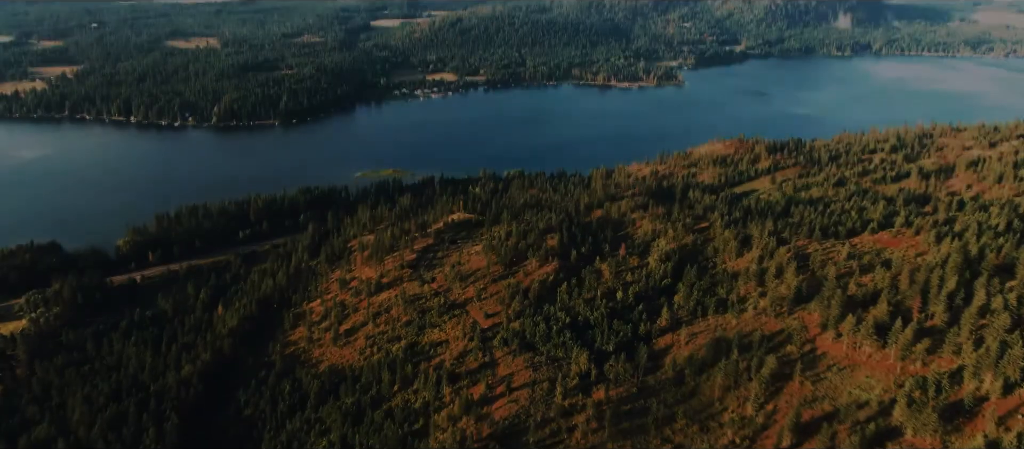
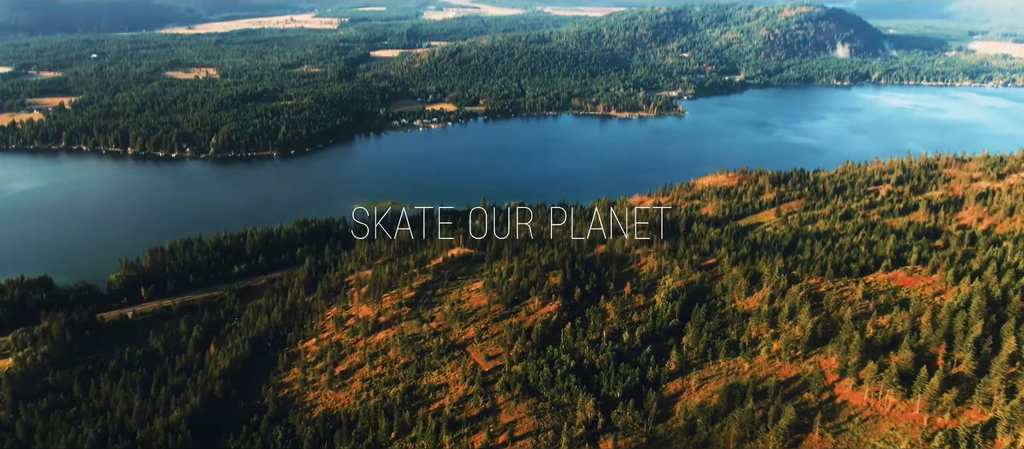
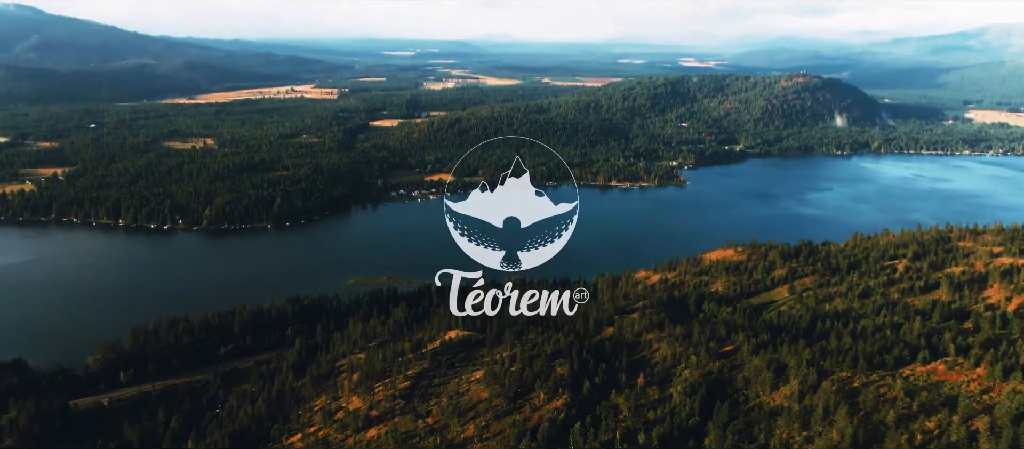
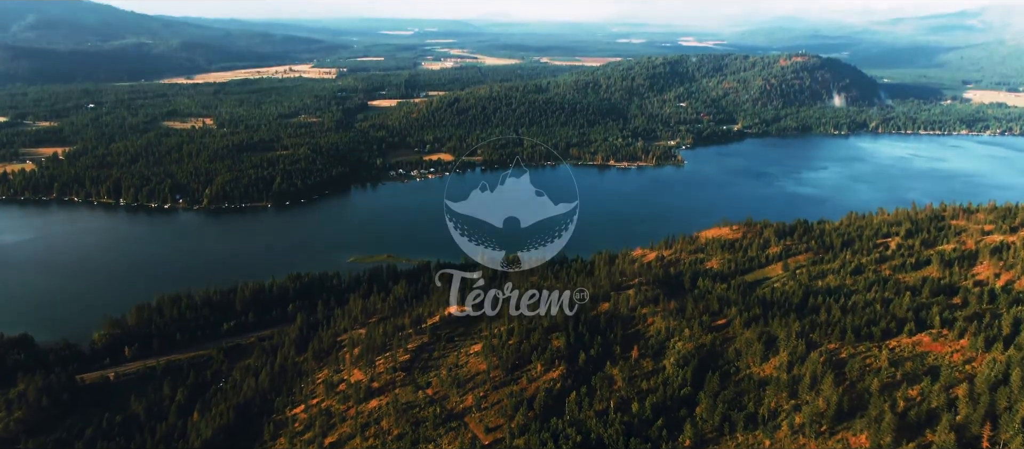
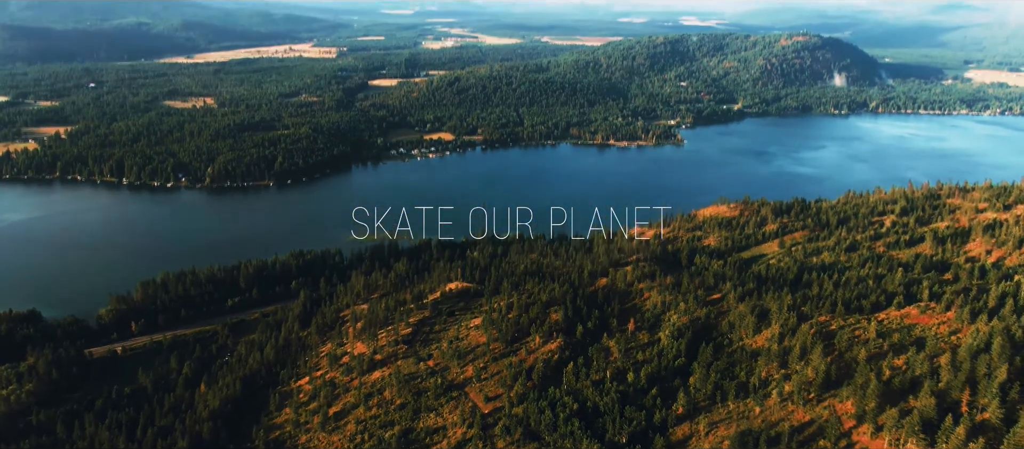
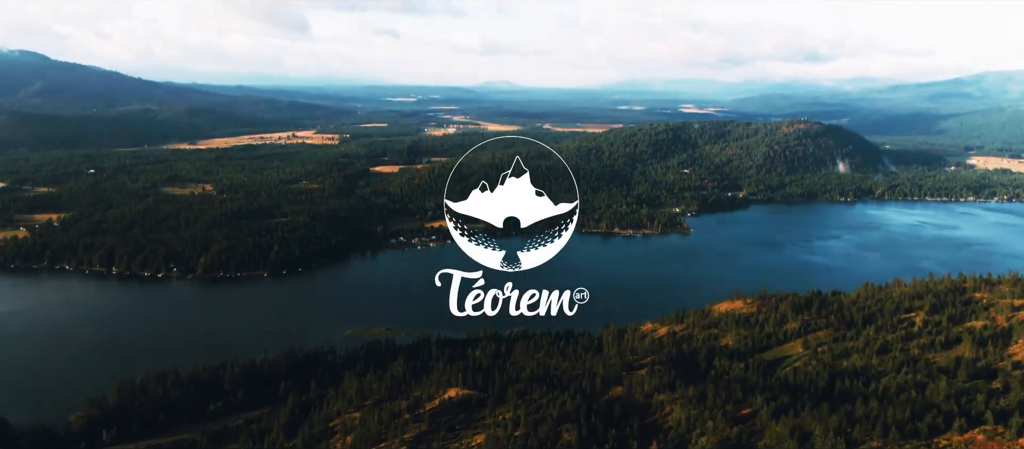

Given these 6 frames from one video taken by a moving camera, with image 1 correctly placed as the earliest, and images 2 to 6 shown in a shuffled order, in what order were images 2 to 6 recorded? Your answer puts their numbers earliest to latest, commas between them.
2, 5, 4, 3, 6
